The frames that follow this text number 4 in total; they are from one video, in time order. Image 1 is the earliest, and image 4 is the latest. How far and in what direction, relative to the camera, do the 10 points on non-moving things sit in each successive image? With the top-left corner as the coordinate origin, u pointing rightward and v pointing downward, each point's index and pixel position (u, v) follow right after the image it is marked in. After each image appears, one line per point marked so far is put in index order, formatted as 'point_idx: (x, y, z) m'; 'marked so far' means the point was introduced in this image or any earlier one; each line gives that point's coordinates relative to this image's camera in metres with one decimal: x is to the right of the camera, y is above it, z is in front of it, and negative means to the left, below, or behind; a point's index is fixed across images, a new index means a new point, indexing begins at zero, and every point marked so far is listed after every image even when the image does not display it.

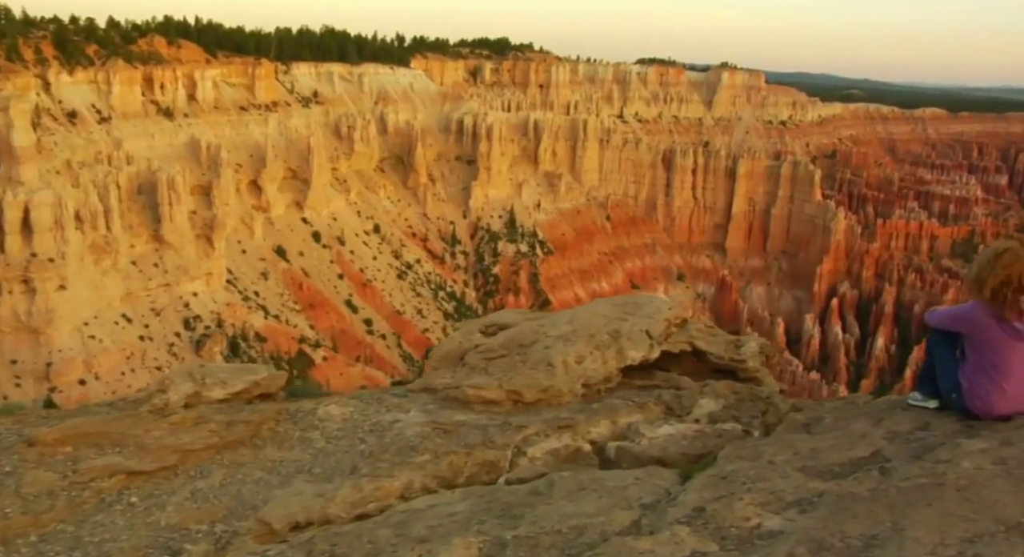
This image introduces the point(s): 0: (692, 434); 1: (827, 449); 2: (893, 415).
0: (+1.6, -1.3, +6.7) m
1: (+2.1, -1.2, +5.3) m
2: (+2.9, -1.1, +6.0) m
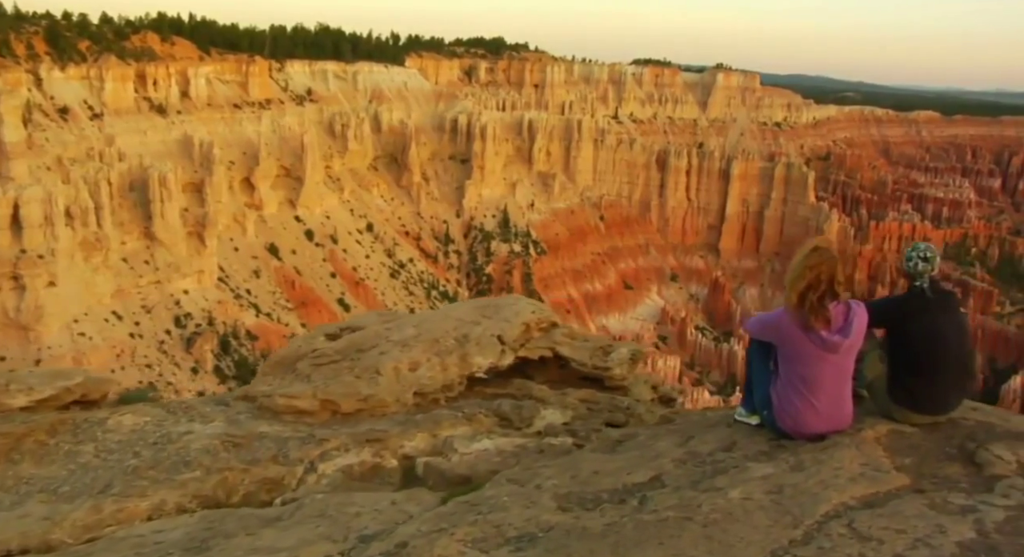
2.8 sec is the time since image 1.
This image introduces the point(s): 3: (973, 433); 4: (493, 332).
0: (0.0, -1.3, +6.1) m
1: (+0.6, -1.2, +4.7) m
2: (+1.3, -1.1, +5.4) m
3: (+3.1, -1.0, +5.2) m
4: (-0.2, -0.5, +7.7) m
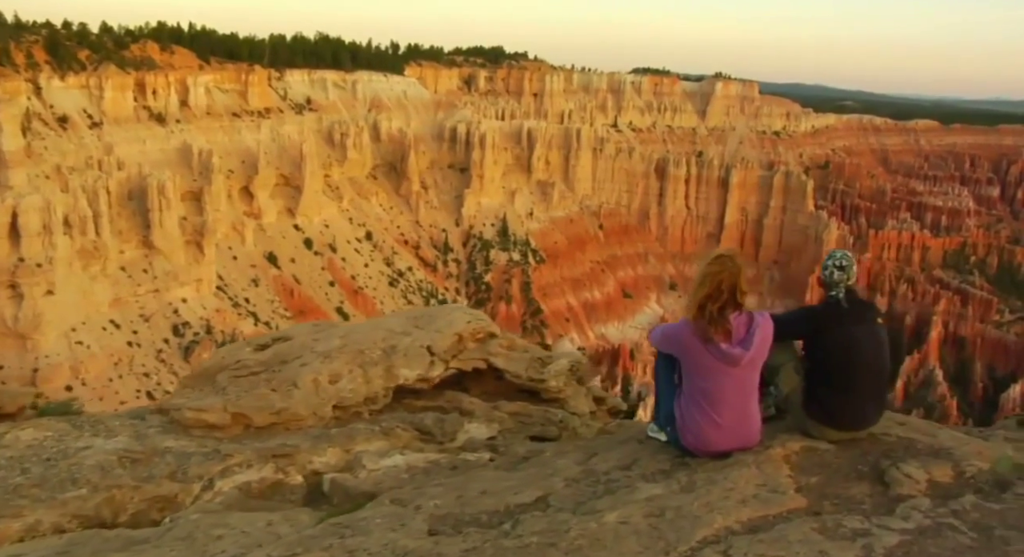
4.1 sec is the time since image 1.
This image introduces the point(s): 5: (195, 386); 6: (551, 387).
0: (-0.7, -1.4, +5.9) m
1: (-0.1, -1.2, +4.5) m
2: (+0.6, -1.1, +5.1) m
3: (+2.4, -1.1, +5.0) m
4: (-0.9, -0.6, +7.5) m
5: (-2.9, -1.0, +7.2) m
6: (+0.4, -1.1, +7.8) m
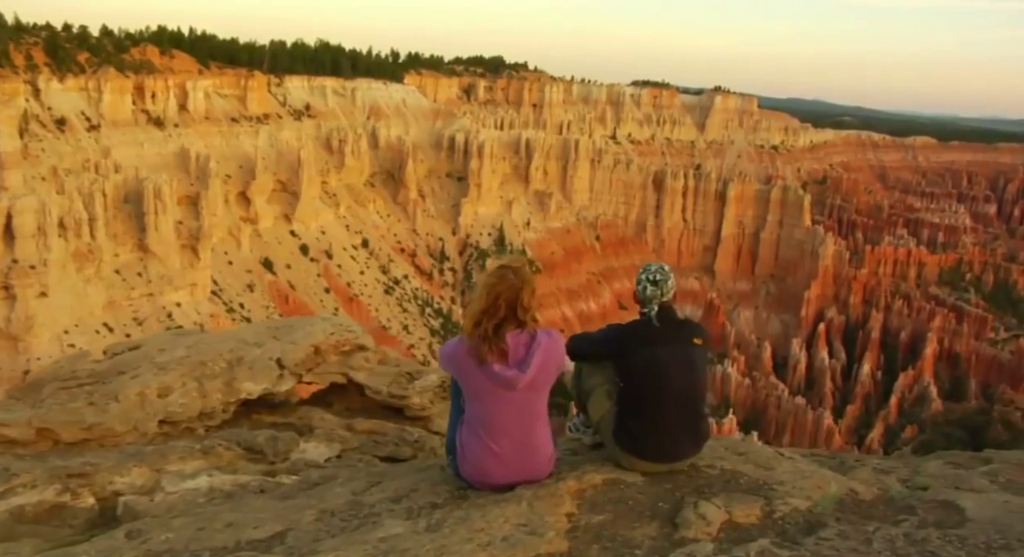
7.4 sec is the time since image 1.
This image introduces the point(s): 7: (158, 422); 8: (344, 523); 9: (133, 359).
0: (-2.0, -1.5, +5.4) m
1: (-1.4, -1.3, +4.0) m
2: (-0.7, -1.2, +4.7) m
3: (+1.1, -1.2, +4.5) m
4: (-2.2, -0.7, +7.0) m
5: (-4.2, -1.0, +6.7) m
6: (-0.9, -1.2, +7.4) m
7: (-2.9, -1.2, +6.3) m
8: (-0.8, -1.2, +3.9) m
9: (-3.4, -0.7, +6.9) m
